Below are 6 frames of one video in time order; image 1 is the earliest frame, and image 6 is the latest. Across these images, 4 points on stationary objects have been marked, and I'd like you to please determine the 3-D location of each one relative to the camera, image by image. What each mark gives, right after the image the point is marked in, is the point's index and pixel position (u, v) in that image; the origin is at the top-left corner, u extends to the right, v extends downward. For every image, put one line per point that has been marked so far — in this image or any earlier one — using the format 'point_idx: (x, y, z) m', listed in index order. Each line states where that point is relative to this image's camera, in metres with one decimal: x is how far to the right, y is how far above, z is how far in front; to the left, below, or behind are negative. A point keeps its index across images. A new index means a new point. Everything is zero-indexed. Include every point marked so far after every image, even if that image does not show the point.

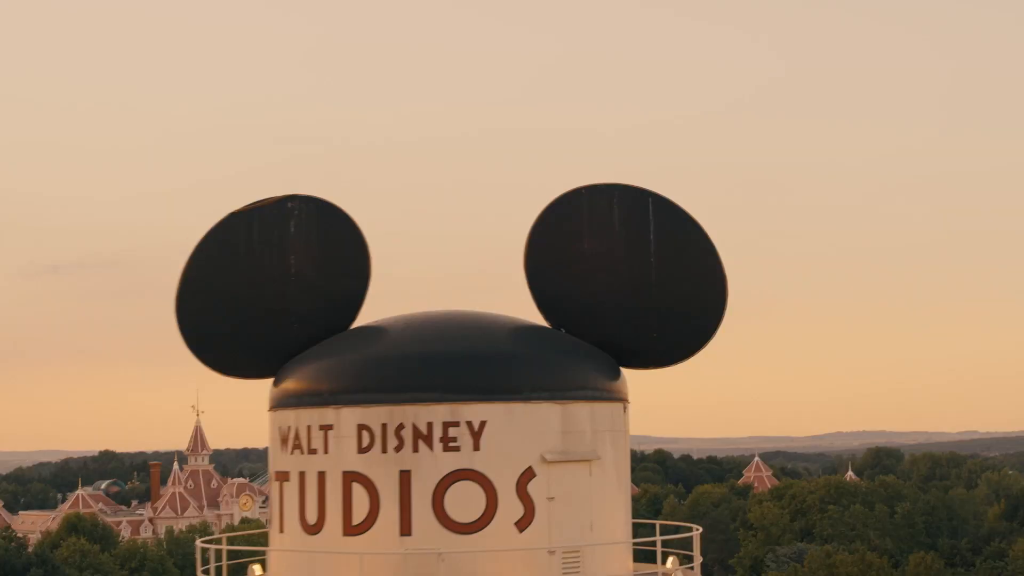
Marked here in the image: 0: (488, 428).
0: (-0.1, -0.7, +8.0) m
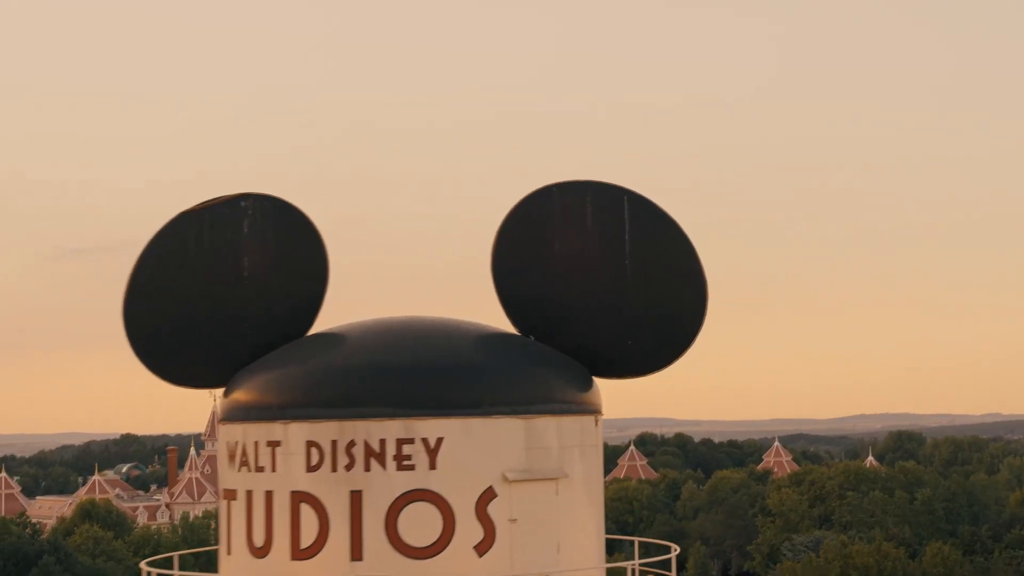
0: (-0.3, -0.7, +7.5) m
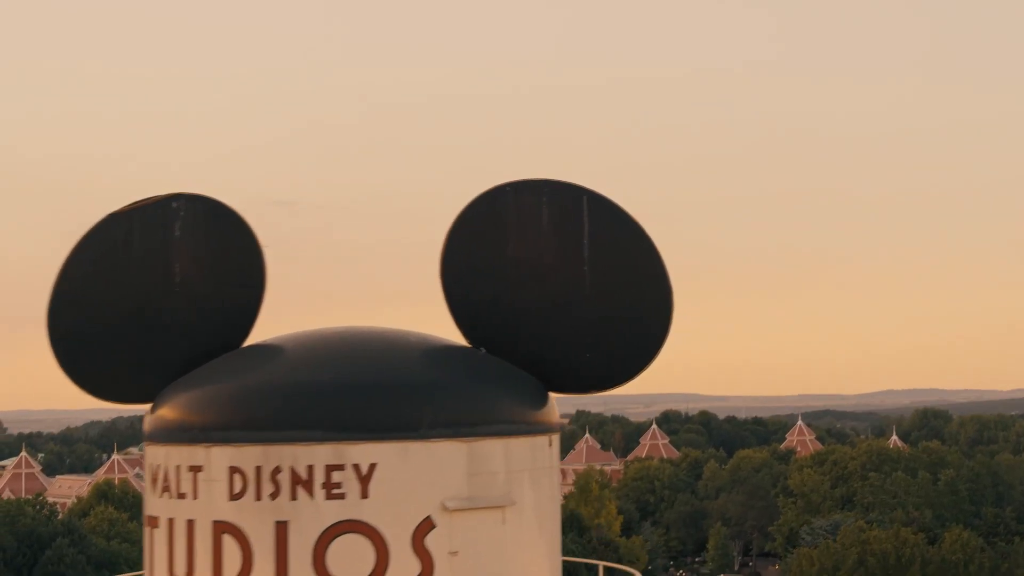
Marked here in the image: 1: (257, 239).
0: (-0.5, -0.7, +6.9) m
1: (-1.2, +0.2, +8.1) m
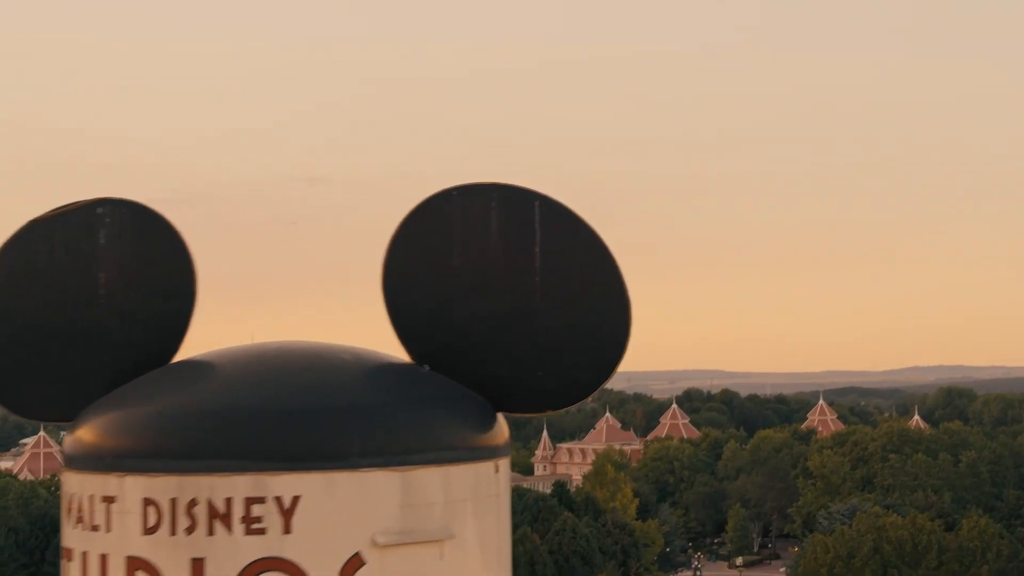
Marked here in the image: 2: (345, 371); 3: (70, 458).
0: (-0.8, -0.8, +6.3) m
1: (-1.4, +0.2, +7.5) m
2: (-0.7, -0.3, +7.0) m
3: (-1.8, -0.7, +6.9) m
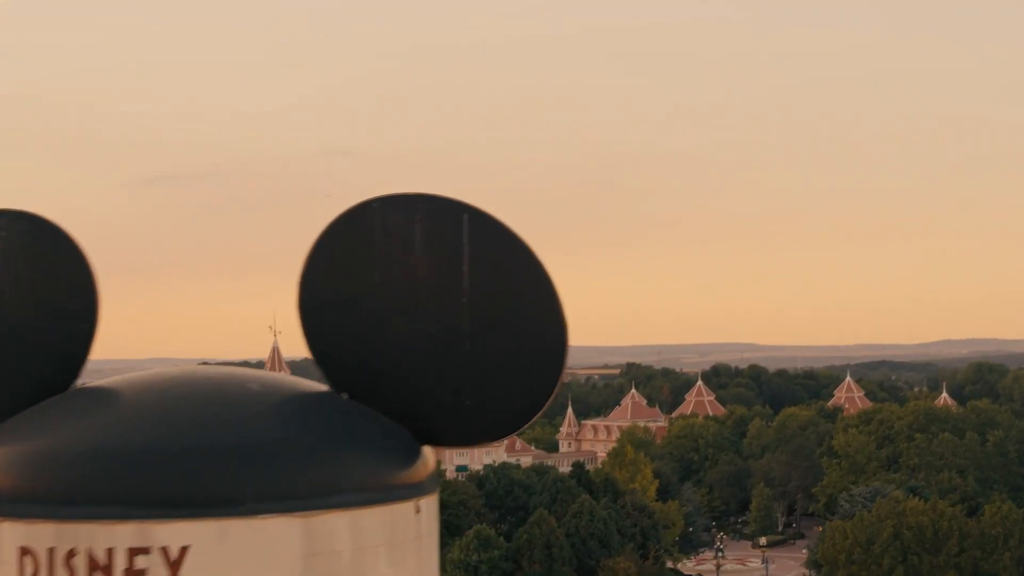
0: (-1.1, -0.9, +5.7) m
1: (-1.7, +0.1, +6.9) m
2: (-1.0, -0.4, +6.4) m
3: (-2.1, -0.8, +6.4) m
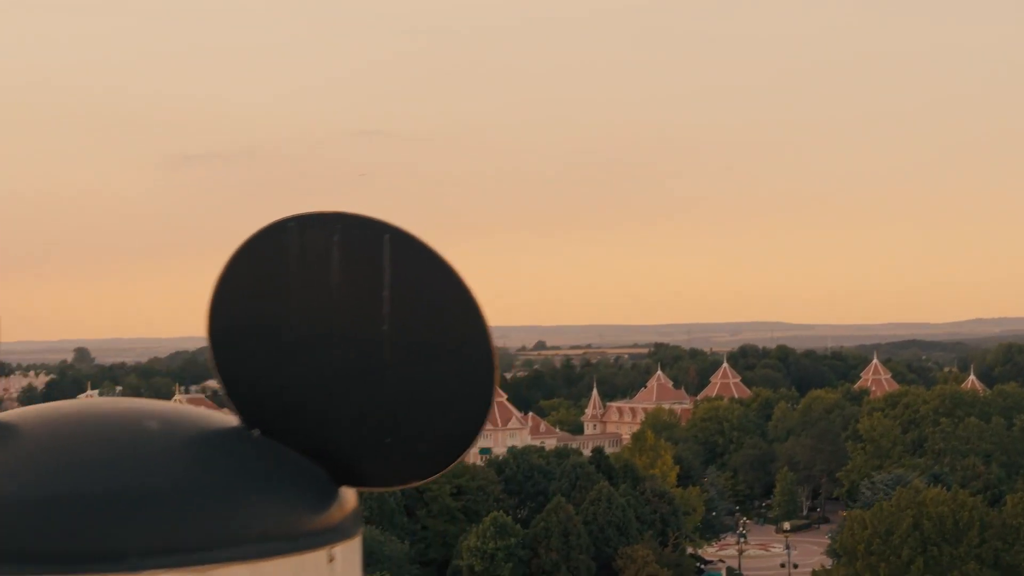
0: (-1.3, -1.0, +5.3) m
1: (-1.9, 0.0, +6.4) m
2: (-1.2, -0.5, +5.9) m
3: (-2.3, -0.9, +5.9) m
